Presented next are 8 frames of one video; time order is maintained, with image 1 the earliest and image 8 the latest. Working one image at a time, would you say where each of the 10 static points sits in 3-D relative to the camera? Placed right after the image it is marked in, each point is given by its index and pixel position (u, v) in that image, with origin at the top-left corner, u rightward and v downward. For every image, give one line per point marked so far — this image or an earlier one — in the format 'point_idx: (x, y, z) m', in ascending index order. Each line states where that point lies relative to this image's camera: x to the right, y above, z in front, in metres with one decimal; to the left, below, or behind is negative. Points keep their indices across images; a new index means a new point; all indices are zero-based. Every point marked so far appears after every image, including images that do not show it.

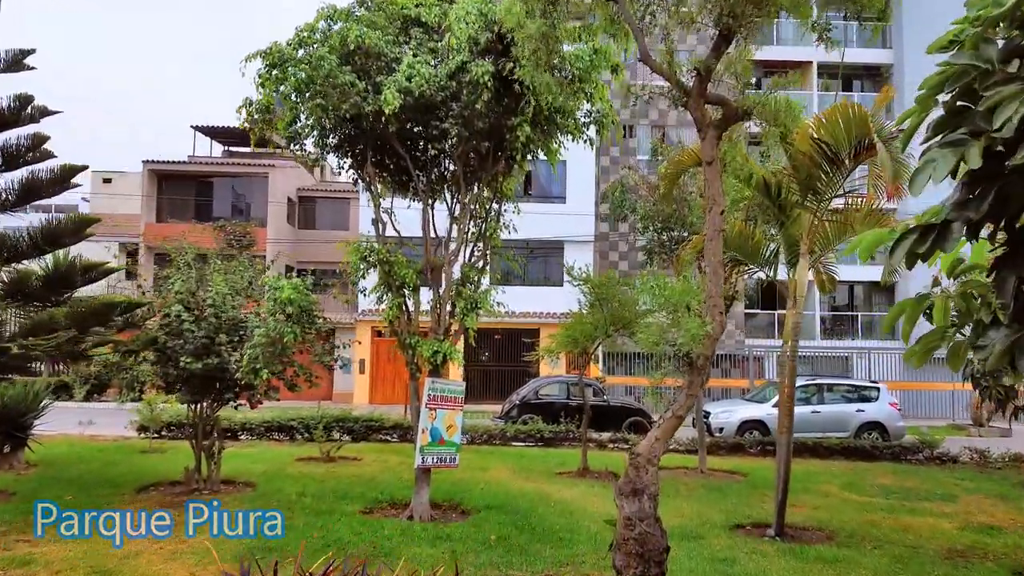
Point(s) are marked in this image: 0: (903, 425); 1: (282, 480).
0: (+8.1, -2.8, +16.2) m
1: (-2.8, -2.4, +9.7) m
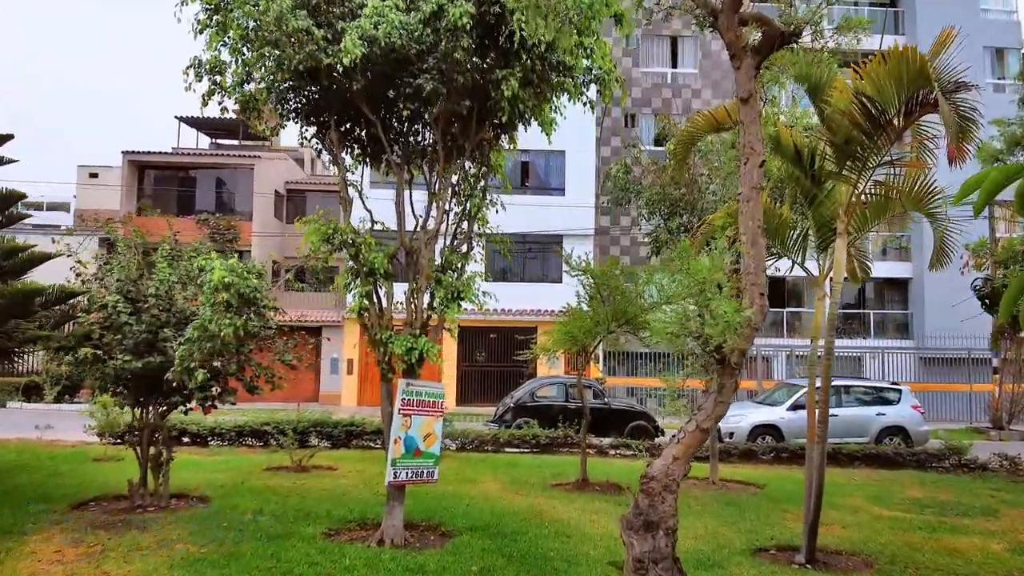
0: (+8.0, -2.7, +15.1) m
1: (-3.0, -2.3, +8.5) m
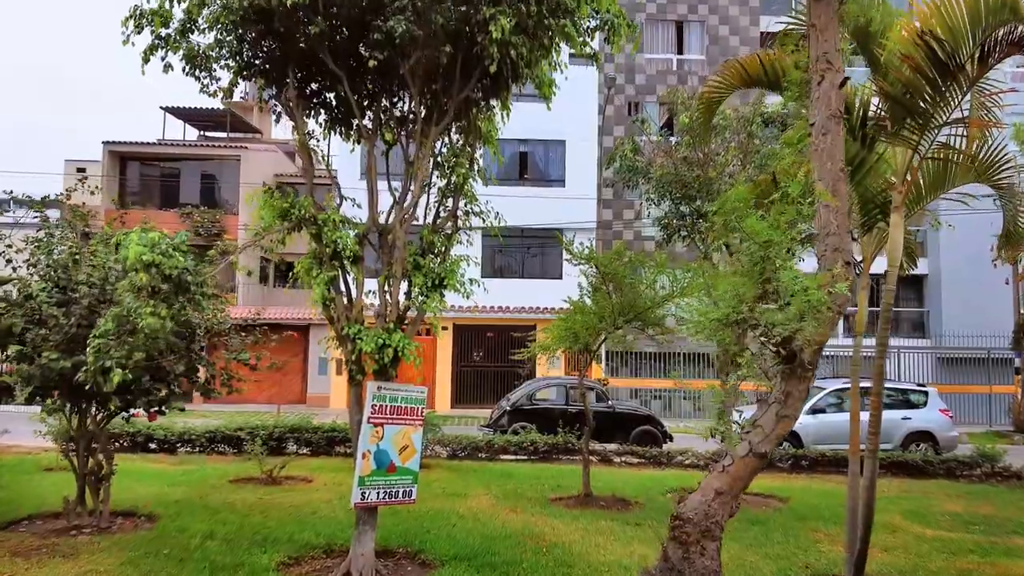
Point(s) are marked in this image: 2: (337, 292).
0: (+7.9, -2.6, +14.0) m
1: (-3.0, -2.1, +7.5) m
2: (-1.4, 0.0, +6.1) m
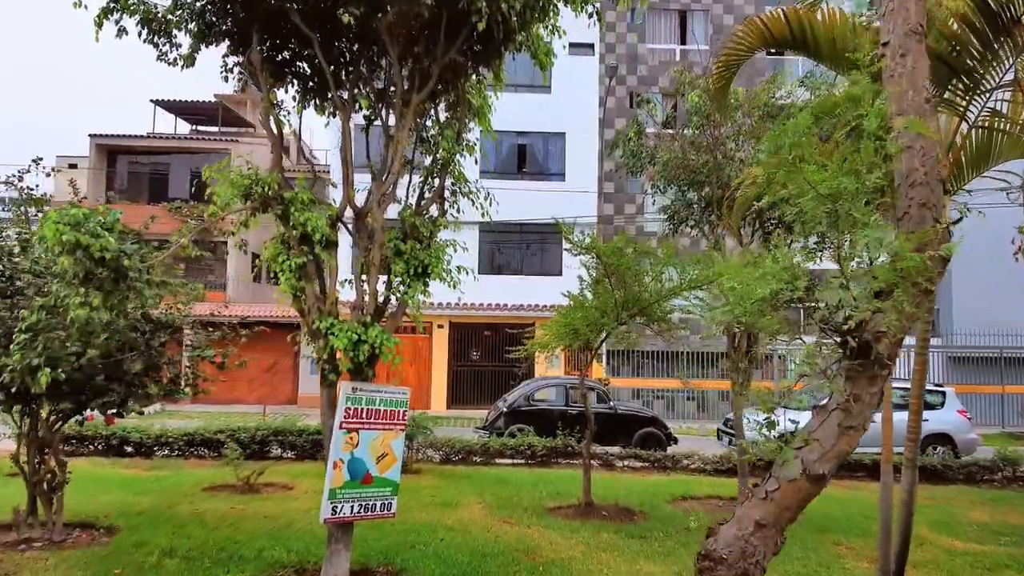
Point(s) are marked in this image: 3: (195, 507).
0: (+7.9, -2.5, +13.3) m
1: (-3.1, -2.1, +6.8) m
2: (-1.4, 0.0, +5.4) m
3: (-3.1, -2.2, +7.7) m
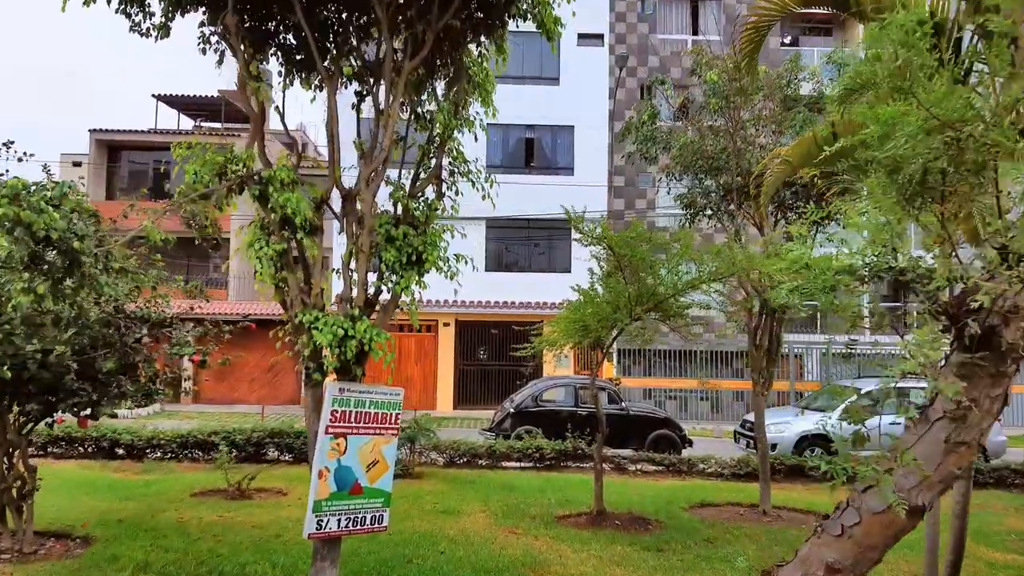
0: (+8.0, -2.5, +12.7) m
1: (-3.0, -2.0, +6.3) m
2: (-1.4, +0.1, +4.9) m
3: (-3.1, -2.1, +7.2) m
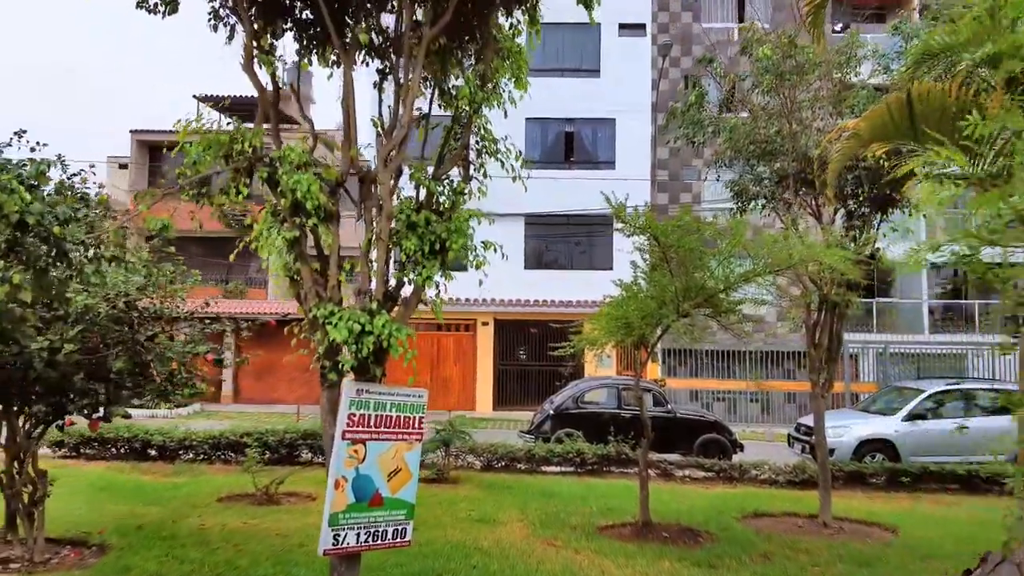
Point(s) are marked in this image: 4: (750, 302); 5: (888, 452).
0: (+8.6, -2.4, +11.8) m
1: (-2.7, -2.0, +6.0) m
2: (-1.2, +0.2, +4.5) m
3: (-2.7, -2.1, +6.9) m
4: (+2.3, -0.1, +7.6) m
5: (+5.3, -2.3, +11.0) m
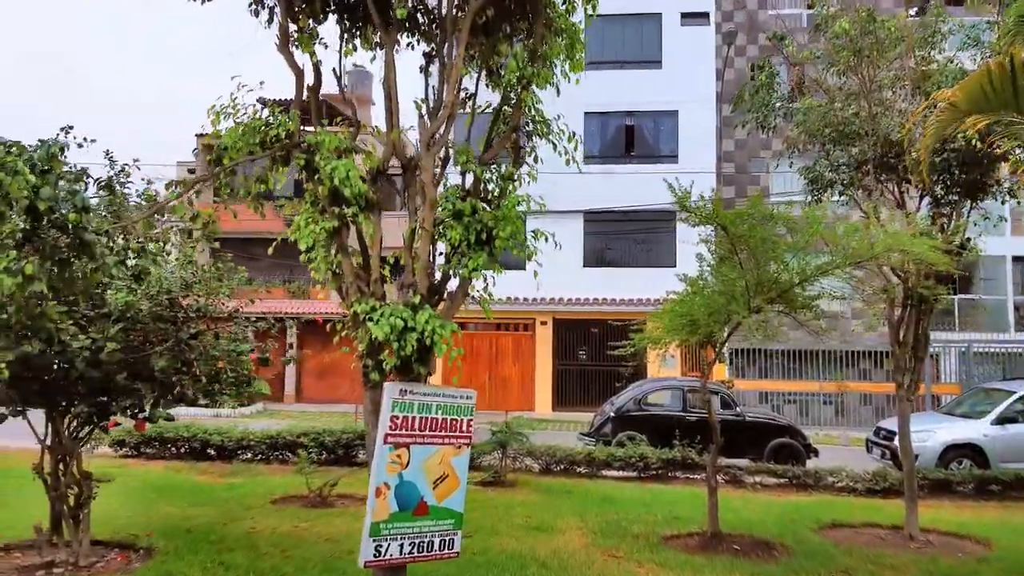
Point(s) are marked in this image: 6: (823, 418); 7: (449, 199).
0: (+9.5, -2.3, +10.7) m
1: (-2.3, -1.9, +5.9) m
2: (-0.9, +0.2, +4.2) m
3: (-2.2, -2.0, +6.7) m
4: (+2.8, -0.1, +7.0) m
5: (+6.1, -2.2, +10.2) m
6: (+6.4, -2.7, +16.2) m
7: (-0.3, +0.5, +4.1) m
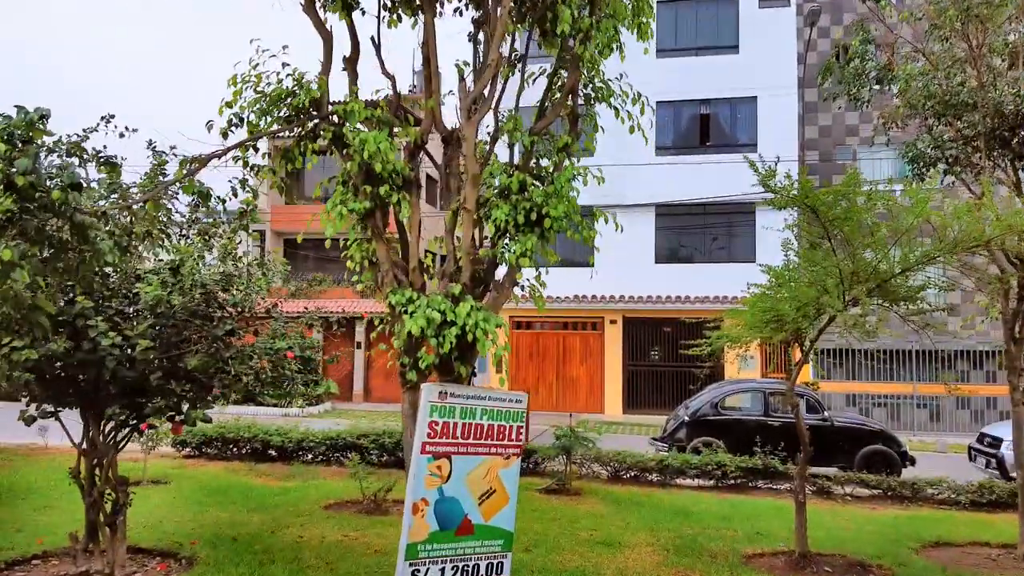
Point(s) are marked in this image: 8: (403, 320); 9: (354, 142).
0: (+10.3, -2.2, +9.3) m
1: (-1.9, -1.9, +5.5) m
2: (-0.6, +0.2, +3.8) m
3: (-1.7, -2.0, +6.4) m
4: (+3.3, 0.0, +6.2) m
5: (+6.9, -2.1, +9.0) m
6: (+7.8, -2.6, +15.0) m
7: (-0.1, +0.5, +3.6) m
8: (-0.5, -0.1, +3.5) m
9: (-0.7, +0.7, +3.6) m
